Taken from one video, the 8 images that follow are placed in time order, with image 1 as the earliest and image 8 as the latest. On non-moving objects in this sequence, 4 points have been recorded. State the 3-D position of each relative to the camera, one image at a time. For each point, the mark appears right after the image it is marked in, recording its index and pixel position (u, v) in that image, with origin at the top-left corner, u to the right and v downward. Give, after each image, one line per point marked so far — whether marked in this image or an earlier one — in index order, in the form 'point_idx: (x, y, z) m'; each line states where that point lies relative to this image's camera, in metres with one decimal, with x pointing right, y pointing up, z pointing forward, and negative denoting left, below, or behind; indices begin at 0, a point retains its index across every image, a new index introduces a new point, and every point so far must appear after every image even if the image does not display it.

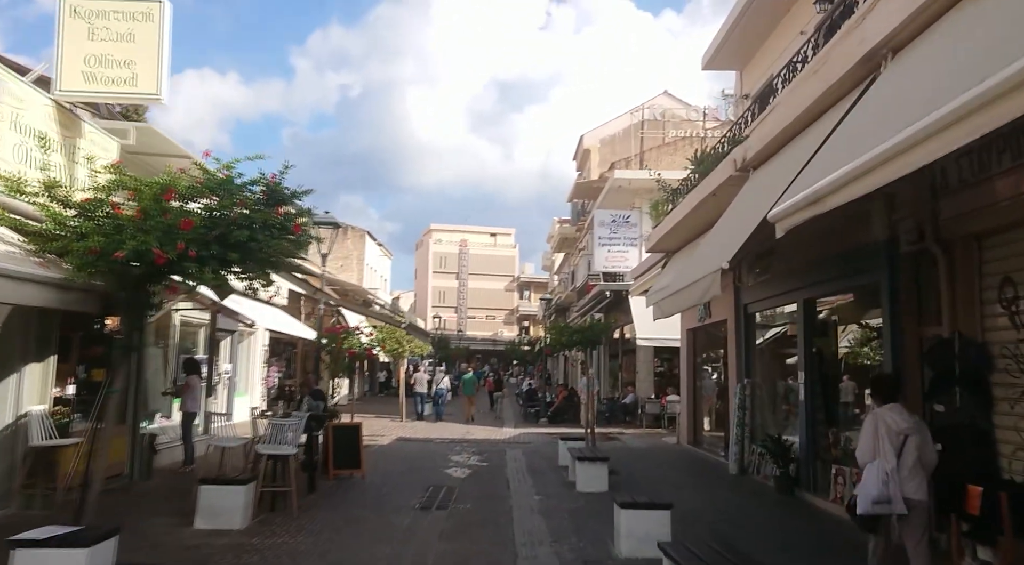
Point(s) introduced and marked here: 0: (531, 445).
0: (+0.4, -3.9, +15.7) m
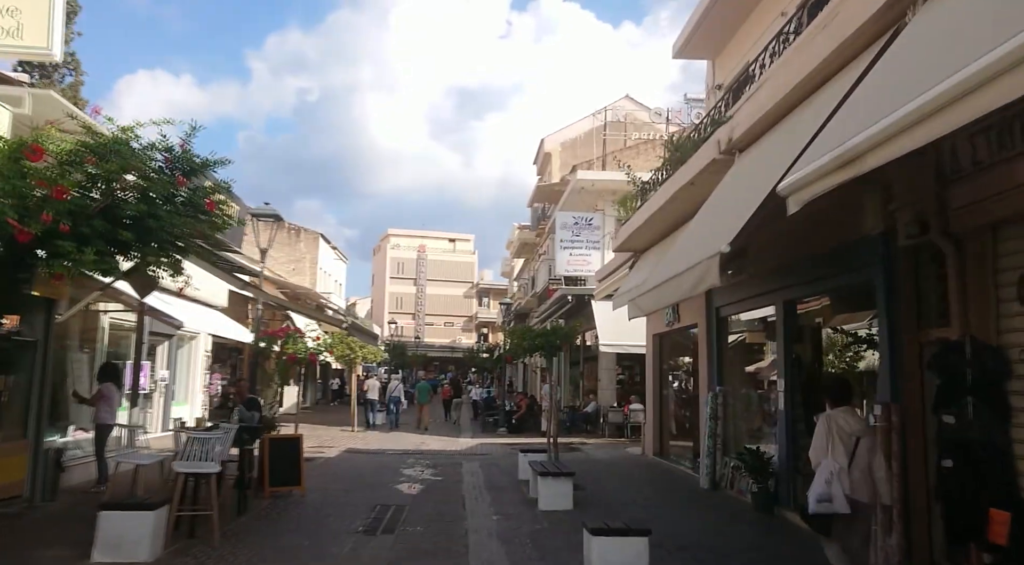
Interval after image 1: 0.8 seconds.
0: (-0.5, -3.9, +14.9) m
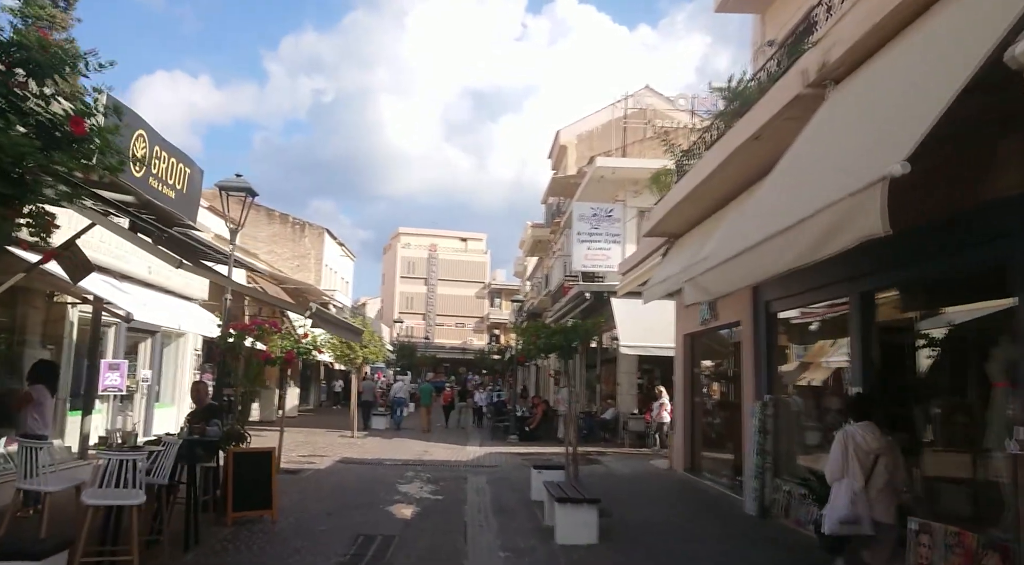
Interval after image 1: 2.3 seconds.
0: (-0.3, -3.8, +13.3) m
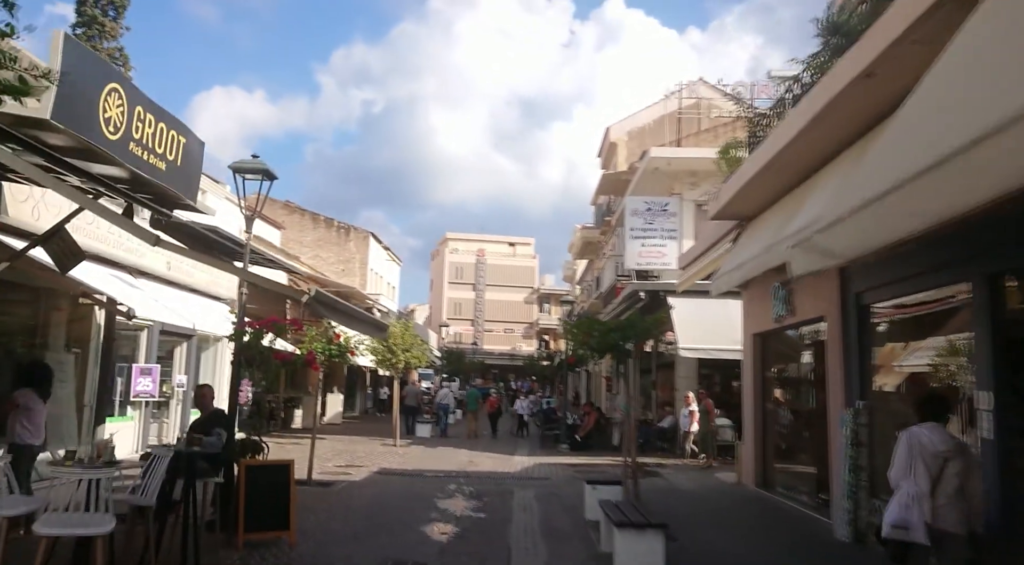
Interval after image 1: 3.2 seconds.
0: (+0.6, -3.7, +12.2) m
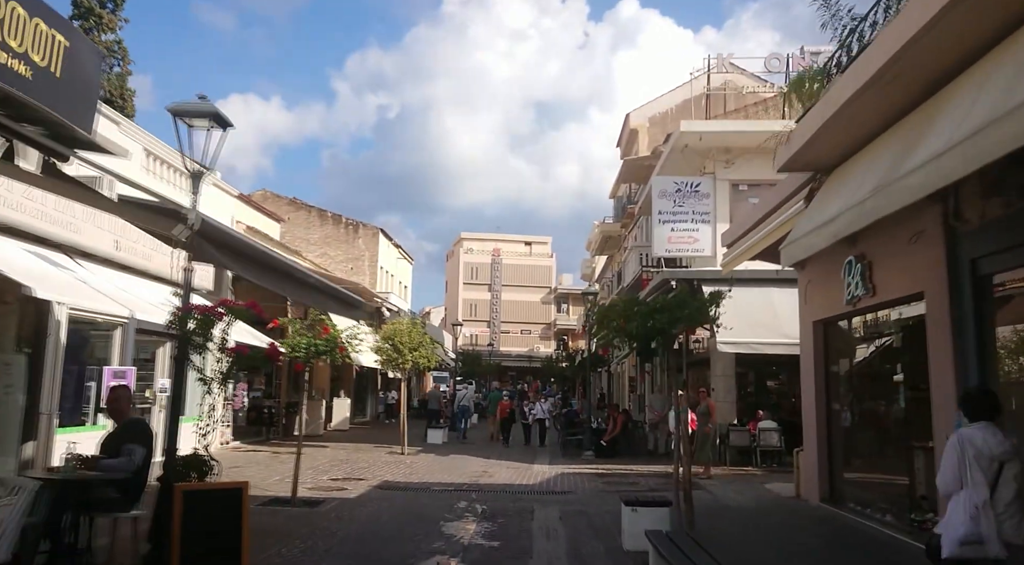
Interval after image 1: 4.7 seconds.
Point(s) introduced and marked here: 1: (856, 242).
0: (+0.9, -3.4, +10.4) m
1: (+4.3, +0.5, +8.3) m
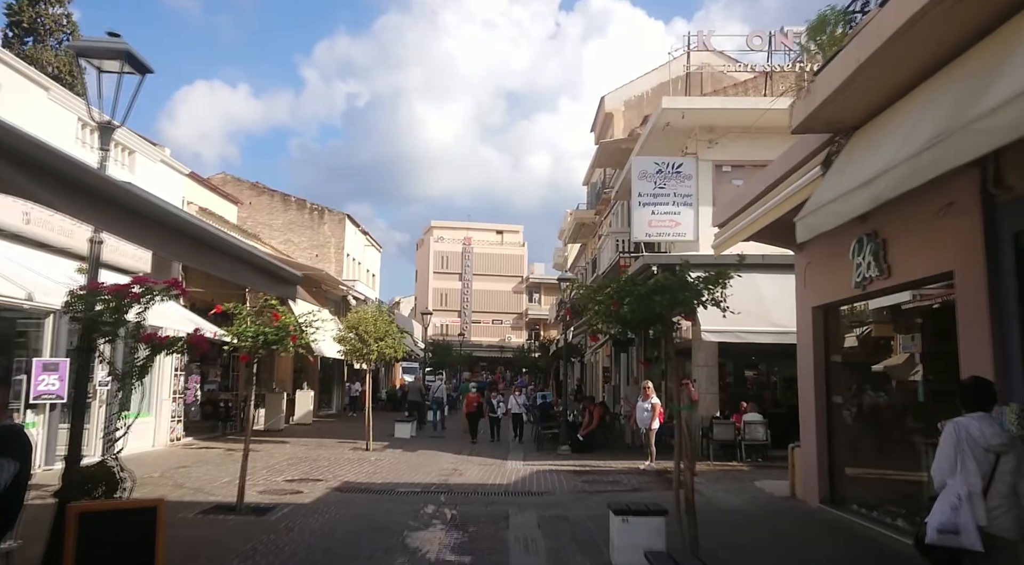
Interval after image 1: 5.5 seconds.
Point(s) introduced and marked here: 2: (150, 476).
0: (+0.5, -3.2, +9.6) m
1: (+4.0, +0.7, +7.5) m
2: (-5.8, -3.1, +10.5) m
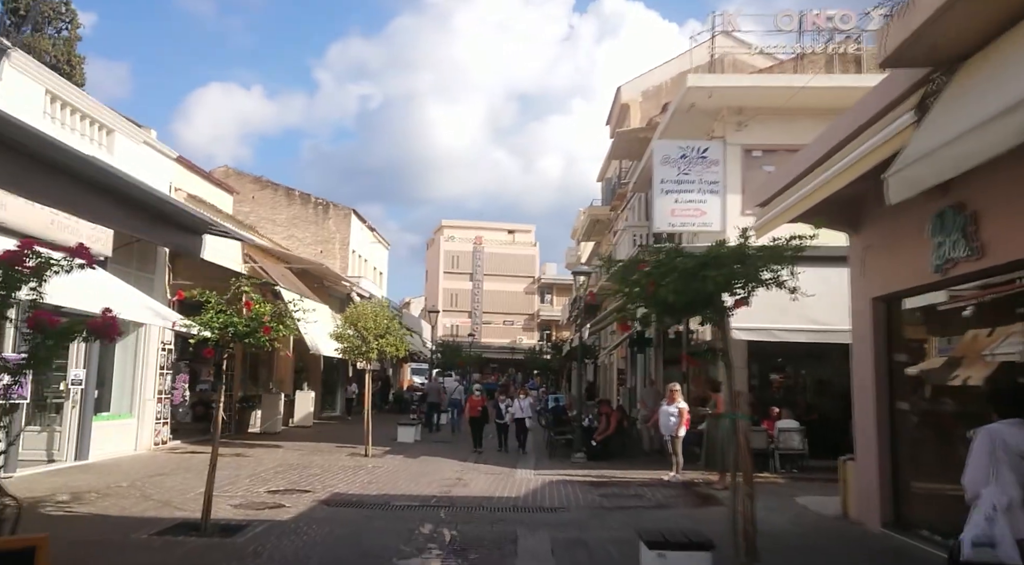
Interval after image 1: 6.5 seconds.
0: (+0.7, -3.0, +8.4) m
1: (+4.1, +0.9, +6.2) m
2: (-5.6, -2.9, +9.4) m
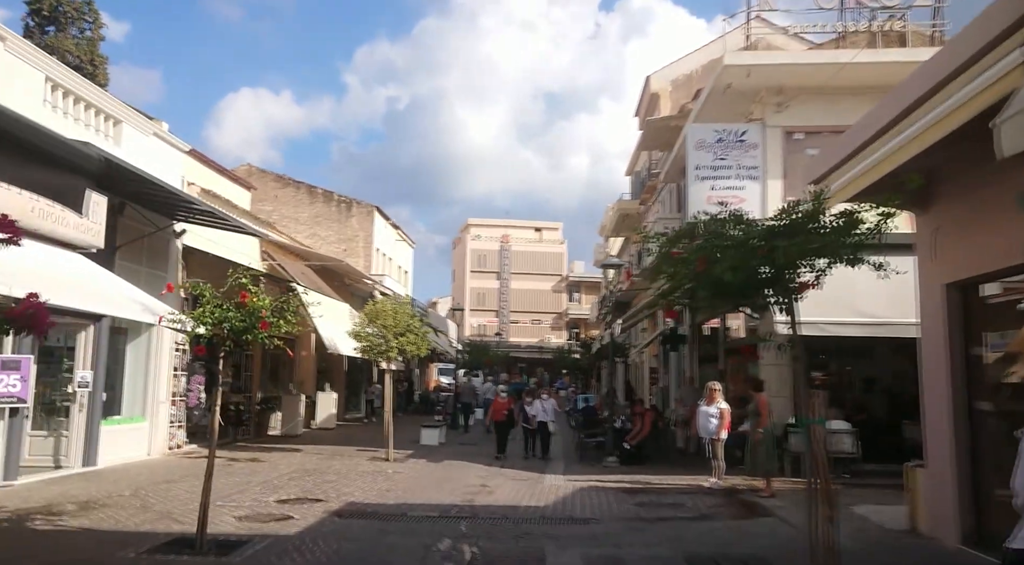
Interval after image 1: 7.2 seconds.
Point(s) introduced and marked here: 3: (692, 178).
0: (+1.0, -2.9, +7.5) m
1: (+4.3, +1.1, +5.3) m
2: (-5.3, -2.8, +8.9) m
3: (+3.7, +2.2, +13.8) m
